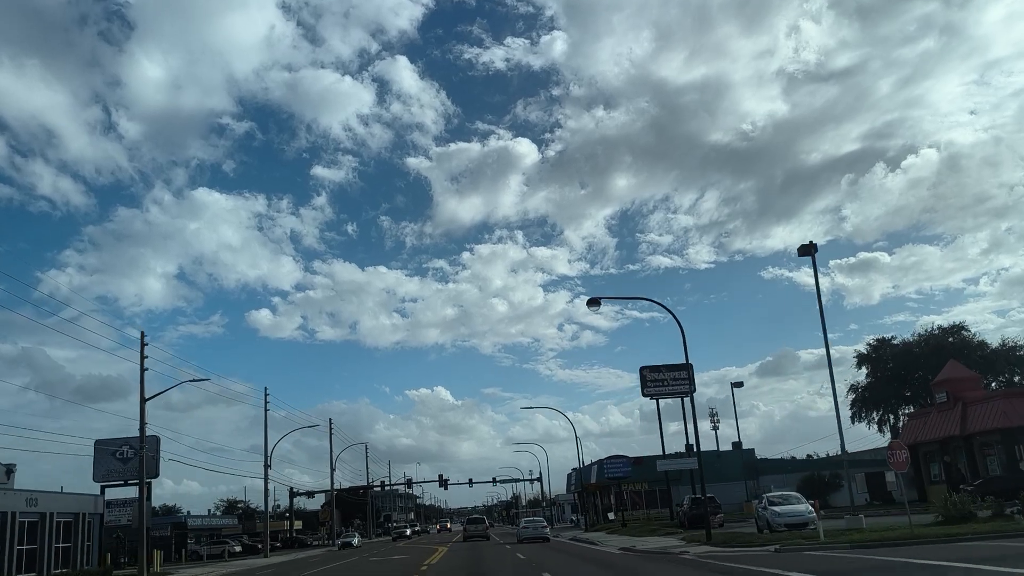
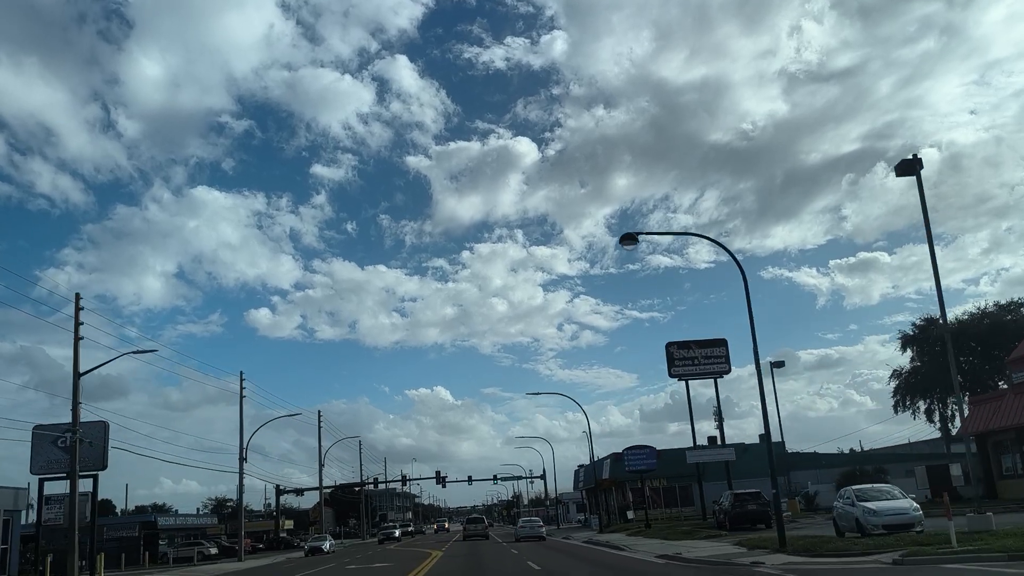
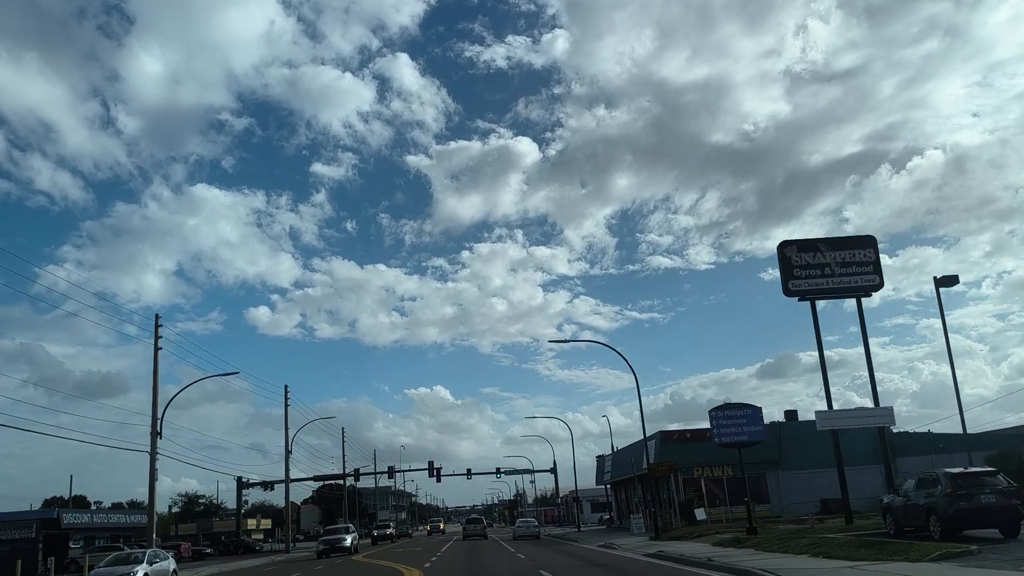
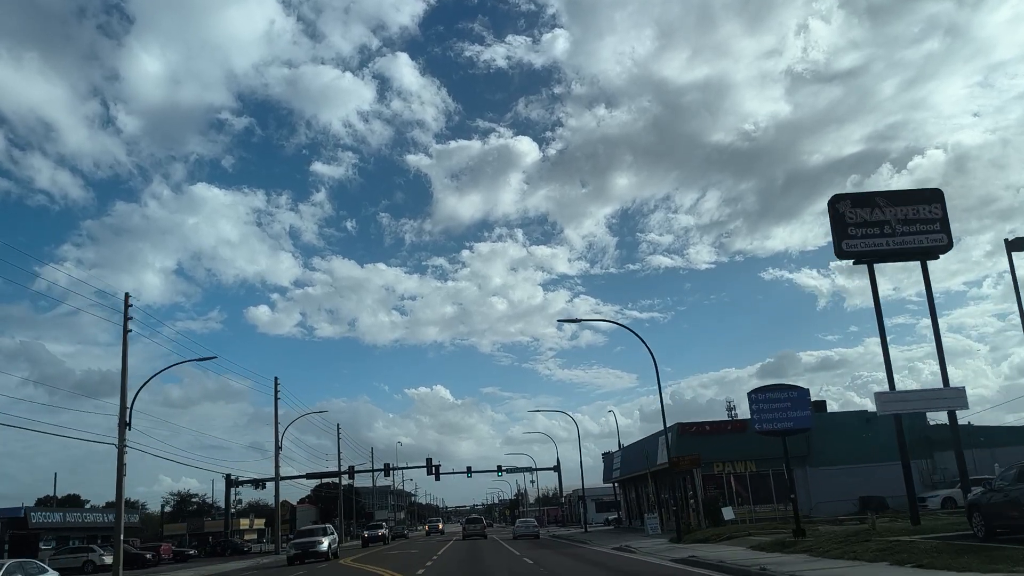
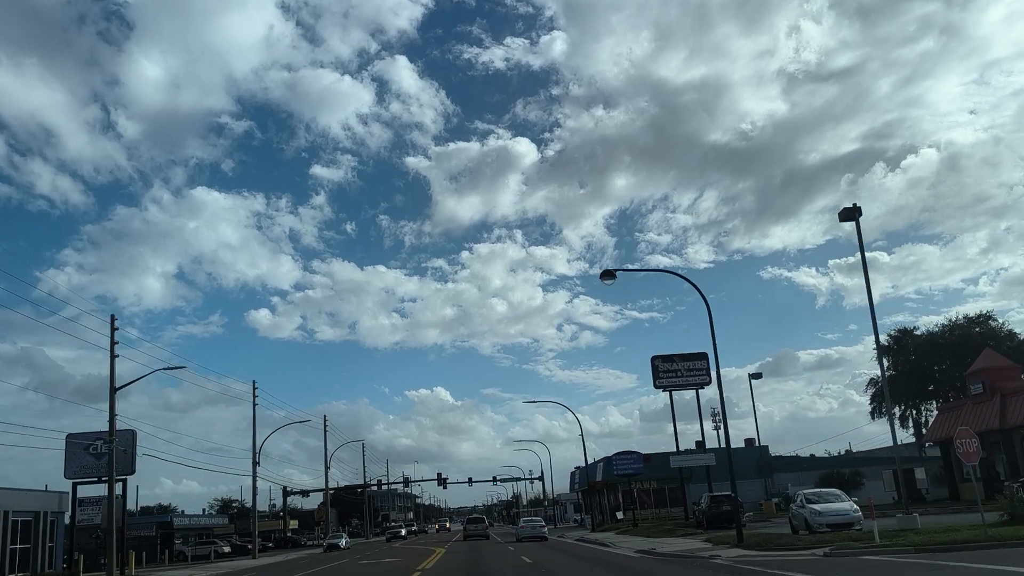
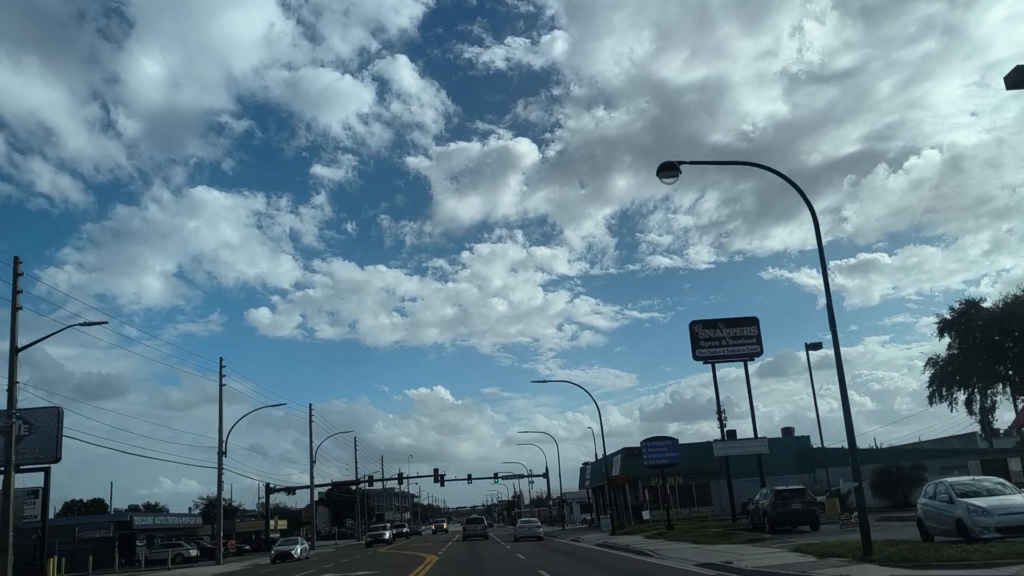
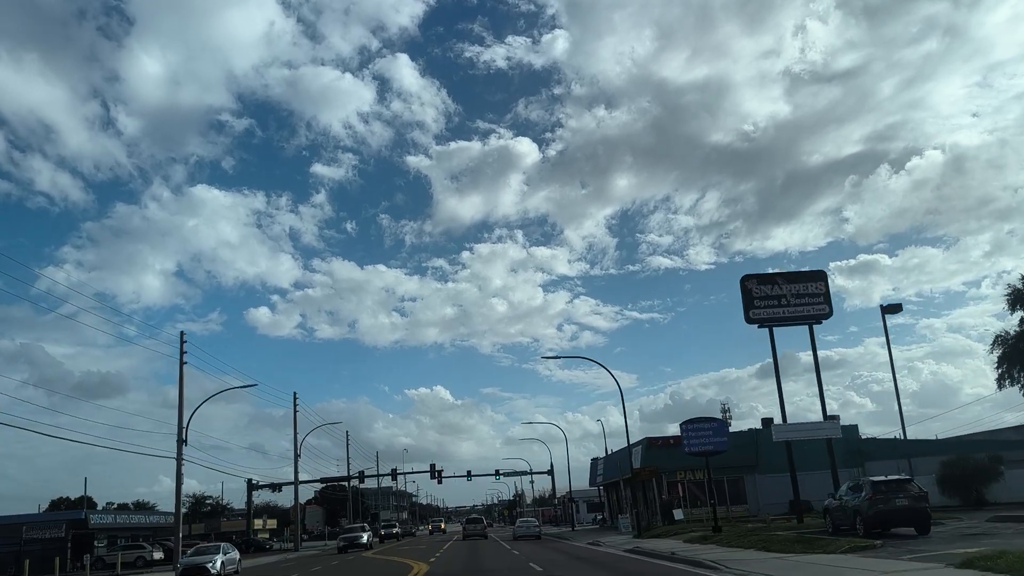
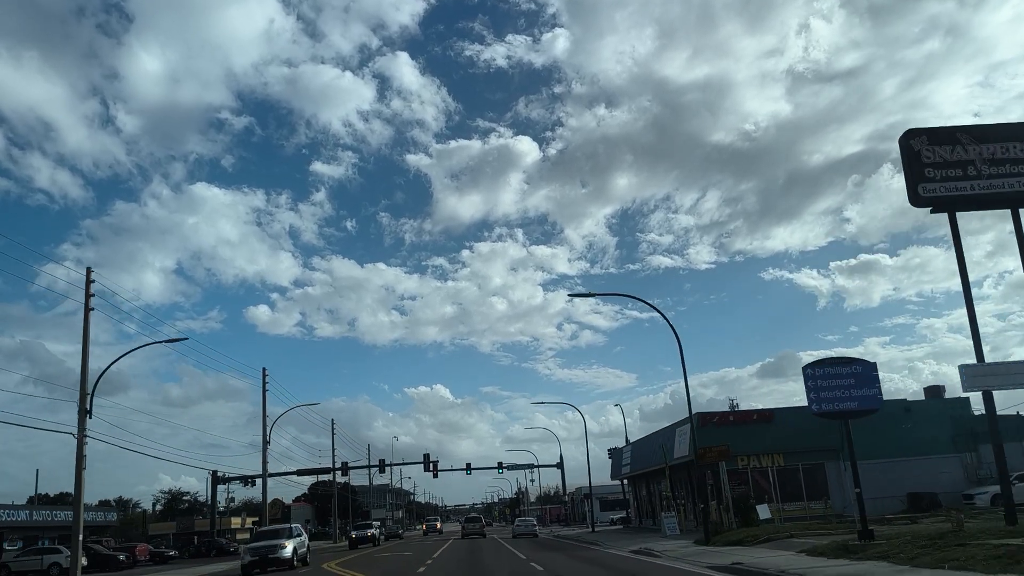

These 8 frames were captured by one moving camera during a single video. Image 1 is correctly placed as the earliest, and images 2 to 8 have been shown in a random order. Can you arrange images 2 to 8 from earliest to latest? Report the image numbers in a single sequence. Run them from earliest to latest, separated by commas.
5, 2, 6, 7, 3, 4, 8
